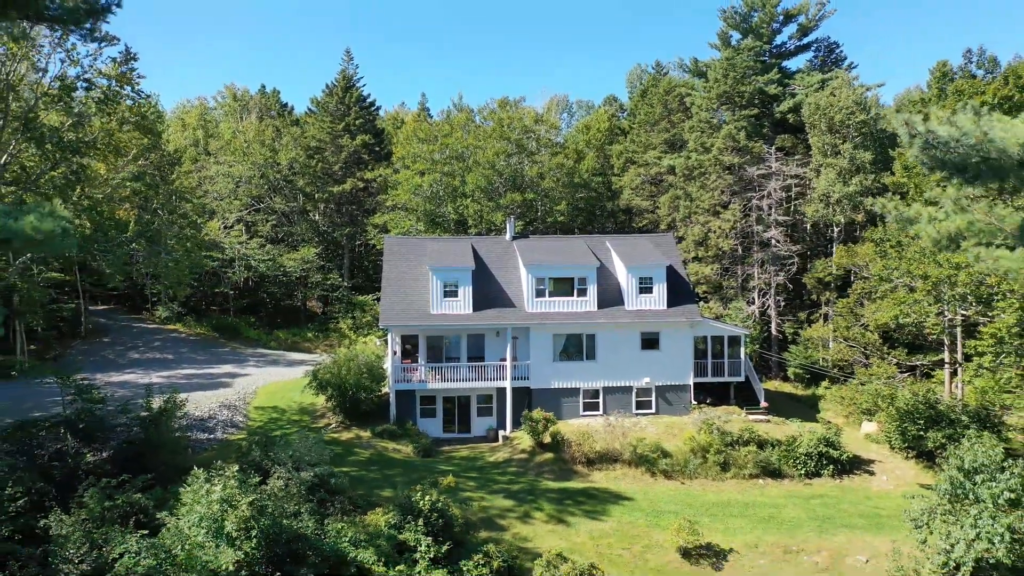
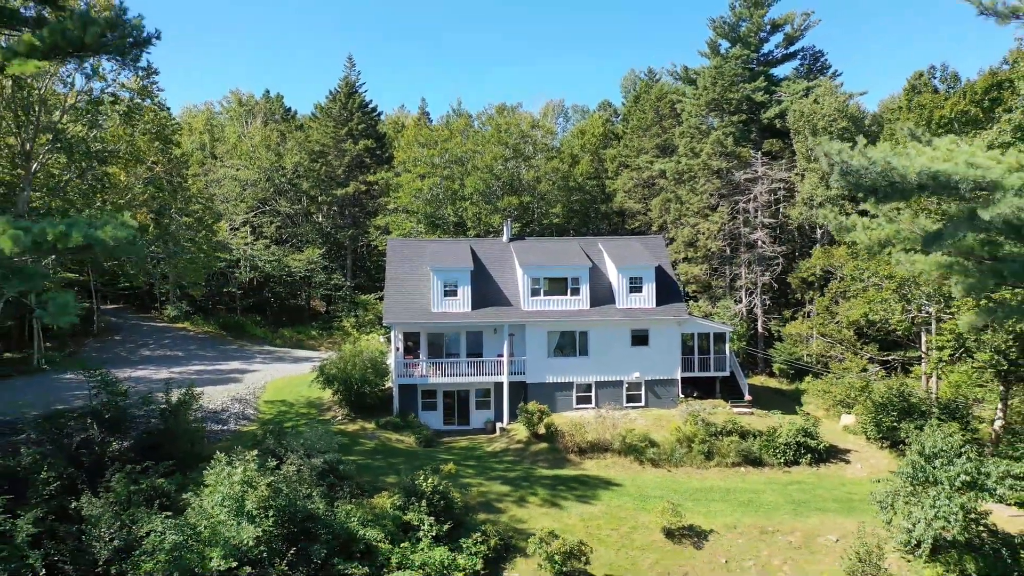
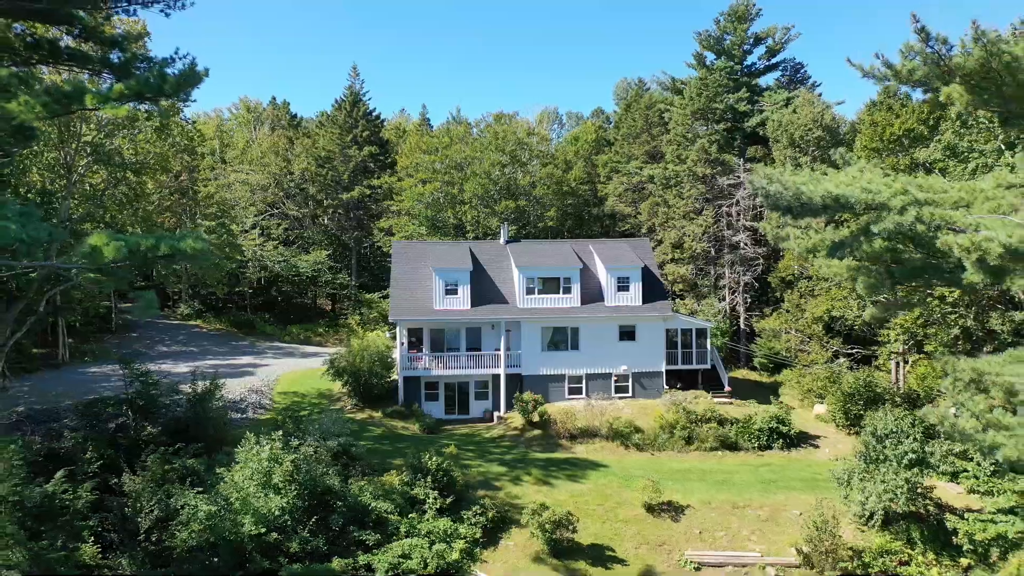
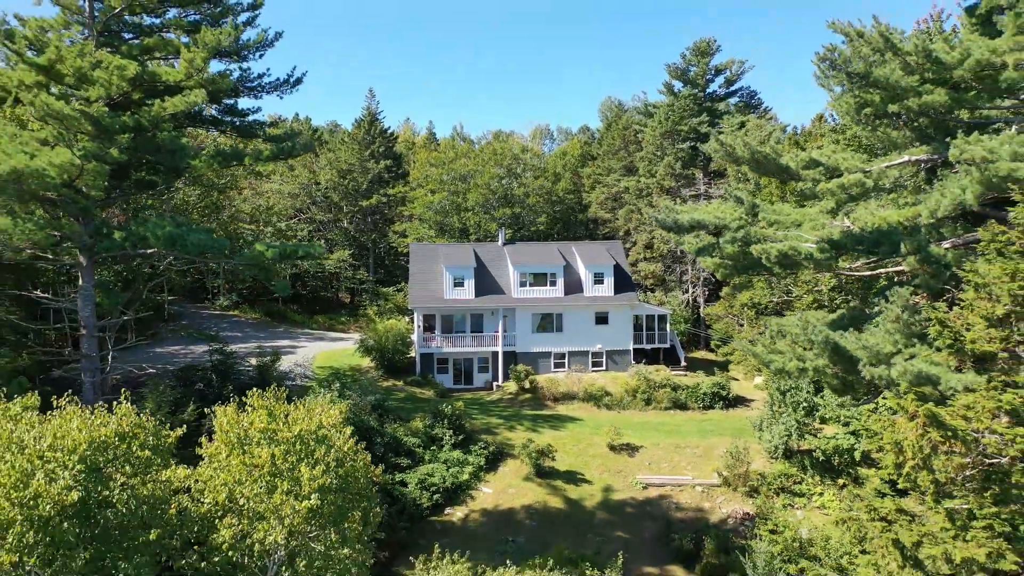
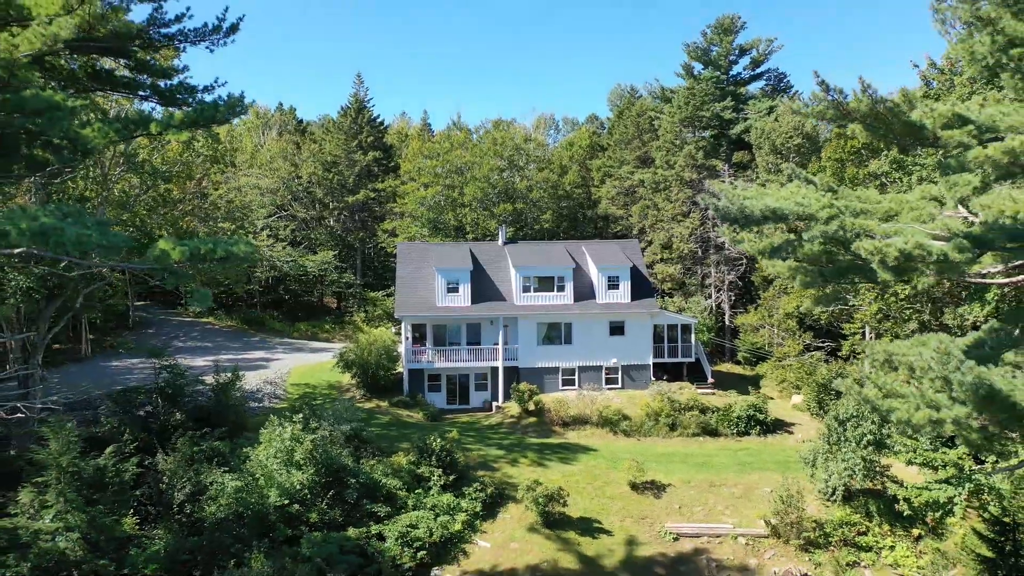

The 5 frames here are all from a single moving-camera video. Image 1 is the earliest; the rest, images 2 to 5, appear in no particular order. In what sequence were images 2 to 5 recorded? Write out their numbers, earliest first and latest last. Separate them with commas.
2, 3, 5, 4
